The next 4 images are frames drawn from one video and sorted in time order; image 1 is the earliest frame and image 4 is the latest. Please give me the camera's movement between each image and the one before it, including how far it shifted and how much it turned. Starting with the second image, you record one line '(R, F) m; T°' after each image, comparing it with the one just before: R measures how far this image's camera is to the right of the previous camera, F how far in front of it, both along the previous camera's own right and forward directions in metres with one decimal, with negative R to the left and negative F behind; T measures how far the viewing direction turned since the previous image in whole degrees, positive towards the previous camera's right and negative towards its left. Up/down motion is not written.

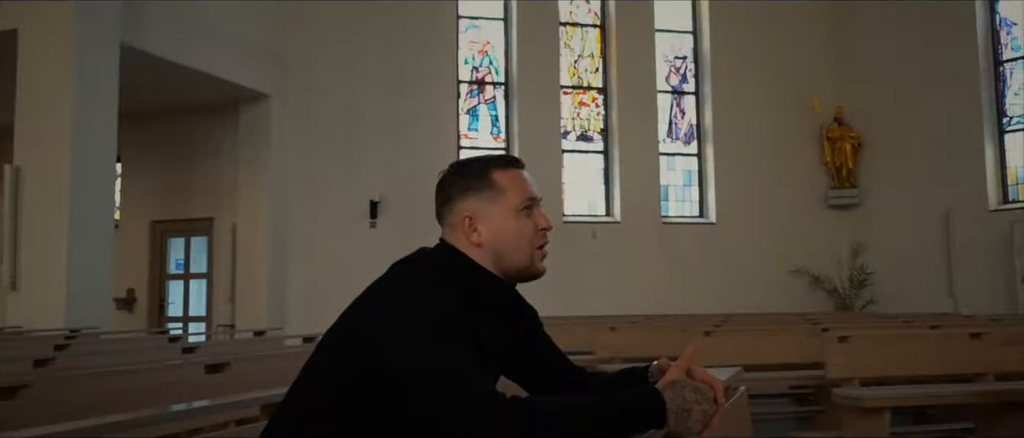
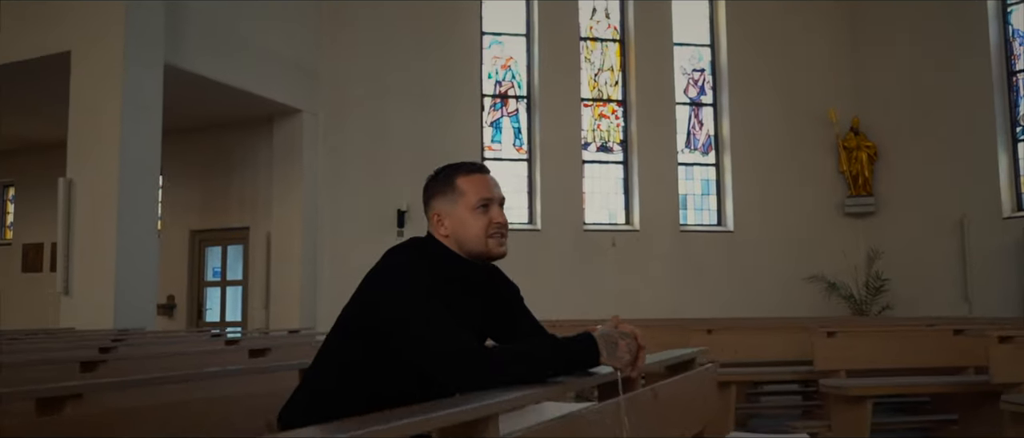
(+0.1, -0.4) m; -2°
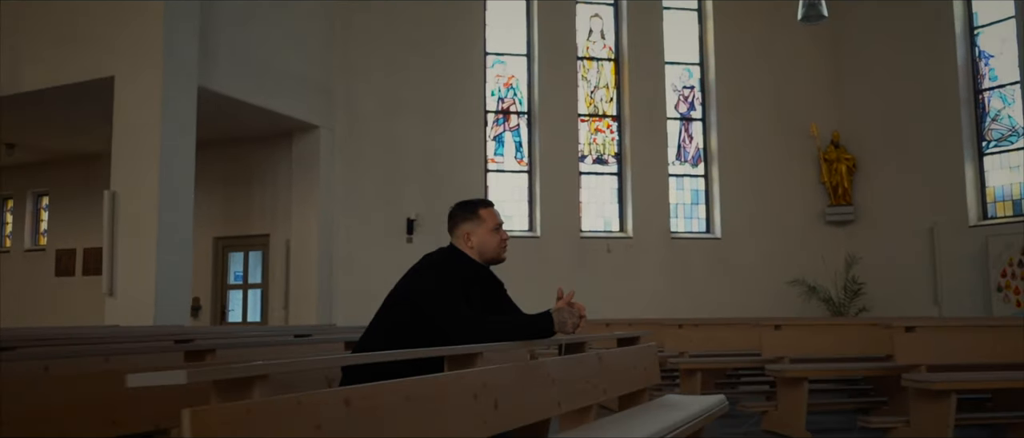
(+0.1, -0.8) m; 0°
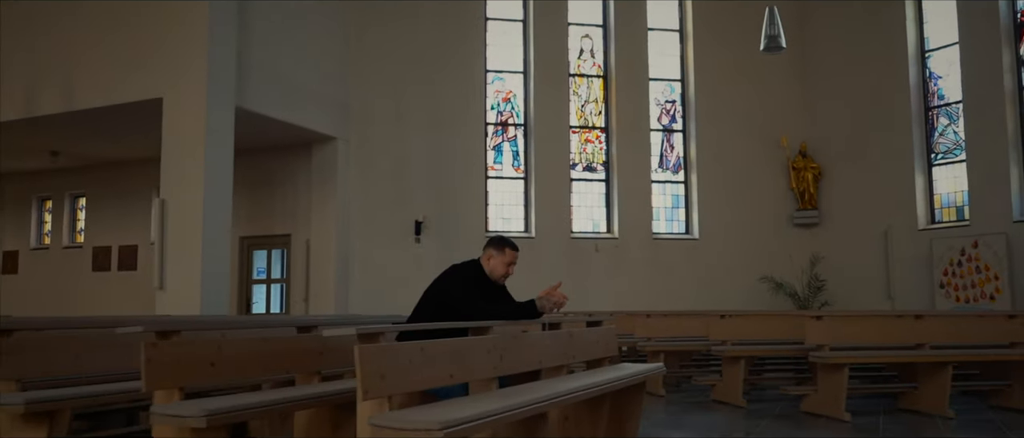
(0.0, -1.2) m; 0°
